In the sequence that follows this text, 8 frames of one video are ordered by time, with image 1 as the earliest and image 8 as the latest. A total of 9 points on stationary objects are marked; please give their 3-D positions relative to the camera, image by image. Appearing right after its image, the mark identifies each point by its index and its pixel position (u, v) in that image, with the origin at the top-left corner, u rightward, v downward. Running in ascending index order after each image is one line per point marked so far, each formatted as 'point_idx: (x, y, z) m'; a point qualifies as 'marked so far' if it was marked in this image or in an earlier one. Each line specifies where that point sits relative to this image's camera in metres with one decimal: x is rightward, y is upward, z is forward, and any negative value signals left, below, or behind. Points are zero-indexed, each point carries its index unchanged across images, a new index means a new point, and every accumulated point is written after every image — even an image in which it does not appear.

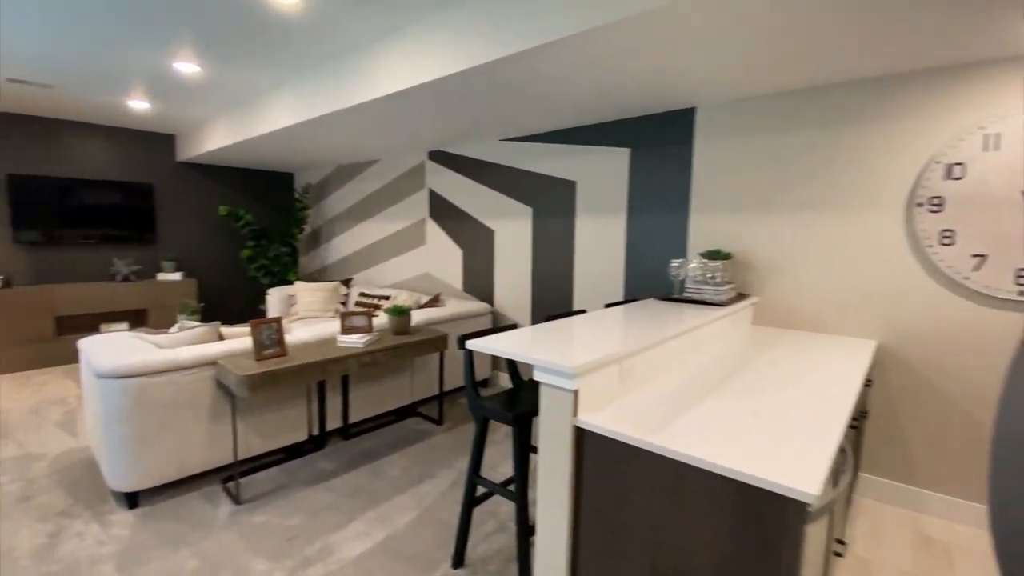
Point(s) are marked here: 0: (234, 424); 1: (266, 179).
0: (-1.6, -0.8, +2.7) m
1: (-3.4, +1.5, +6.6) m
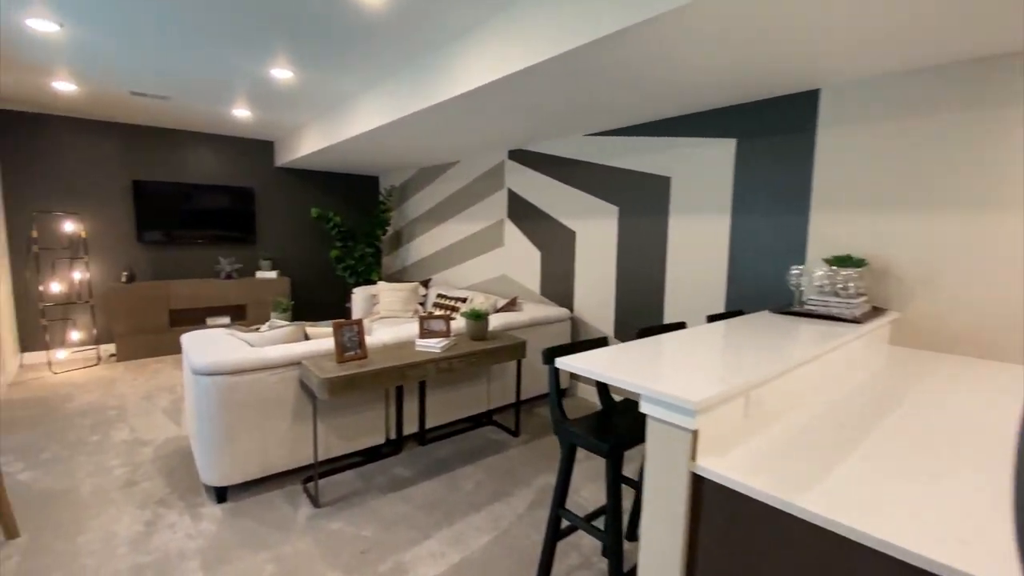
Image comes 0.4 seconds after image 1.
0: (-1.1, -0.8, +2.7) m
1: (-2.3, +1.5, +6.8) m
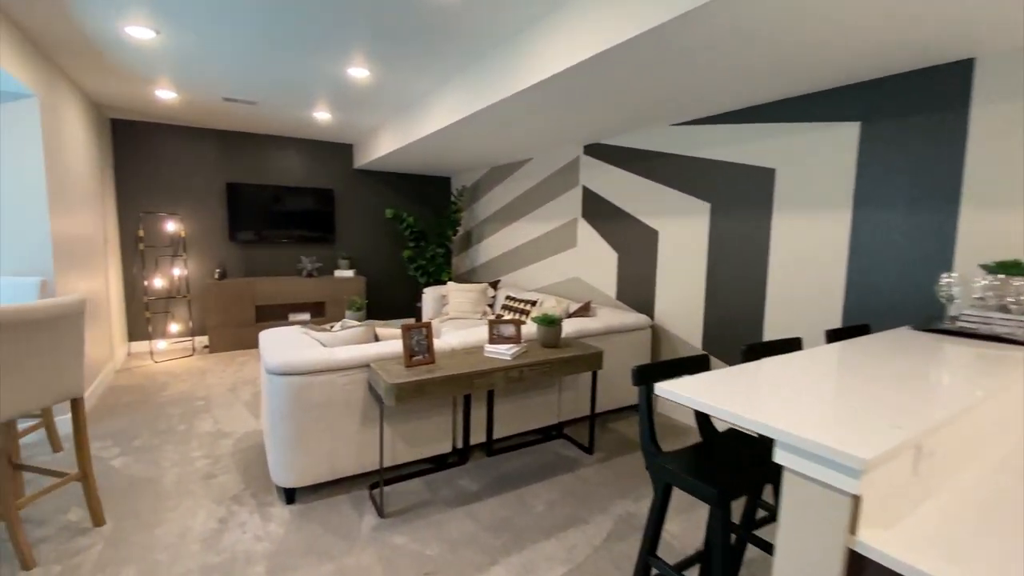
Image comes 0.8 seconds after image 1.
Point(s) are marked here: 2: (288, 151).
0: (-0.7, -0.8, +2.6) m
1: (-1.3, +1.5, +6.9) m
2: (-2.8, +1.7, +5.9) m
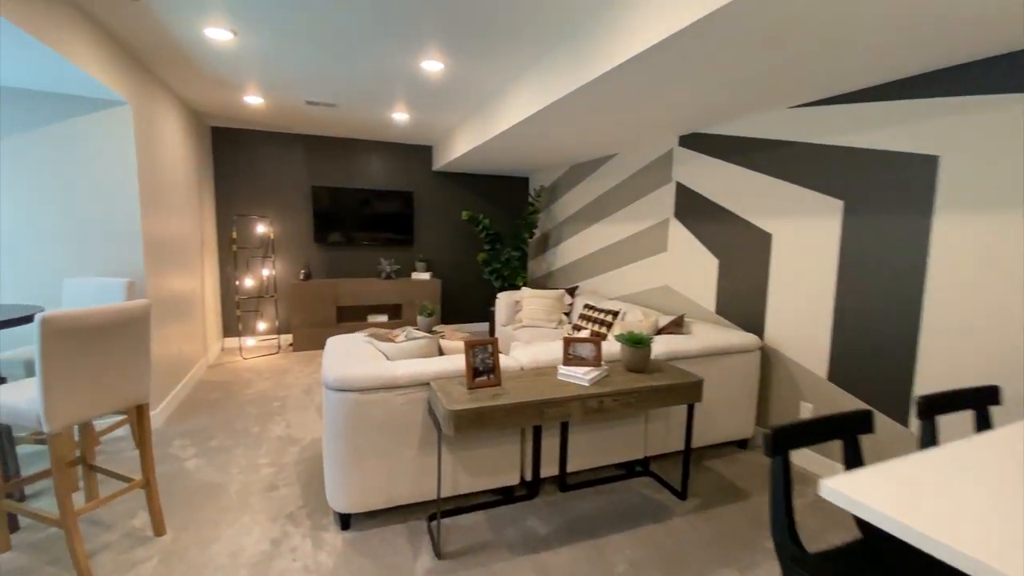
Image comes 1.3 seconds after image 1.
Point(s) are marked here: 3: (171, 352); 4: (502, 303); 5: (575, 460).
0: (-0.3, -0.8, +2.3) m
1: (-0.1, +1.5, +6.6) m
2: (-1.8, +1.7, +6.0) m
3: (-2.7, -0.5, +3.9) m
4: (-0.1, -0.2, +5.1) m
5: (+0.3, -1.0, +2.6) m
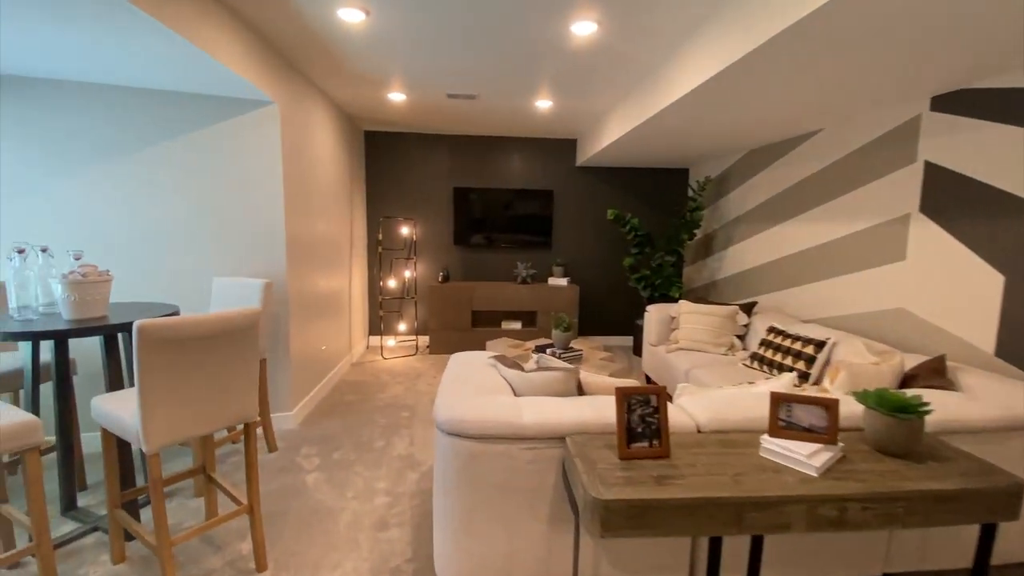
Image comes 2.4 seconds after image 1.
0: (+0.2, -0.9, +1.7) m
1: (+1.8, +1.3, +5.8) m
2: (0.0, +1.6, +5.6) m
3: (-1.6, -0.5, +3.9) m
4: (+1.3, -0.3, +4.3) m
5: (+1.0, -1.1, +1.8) m
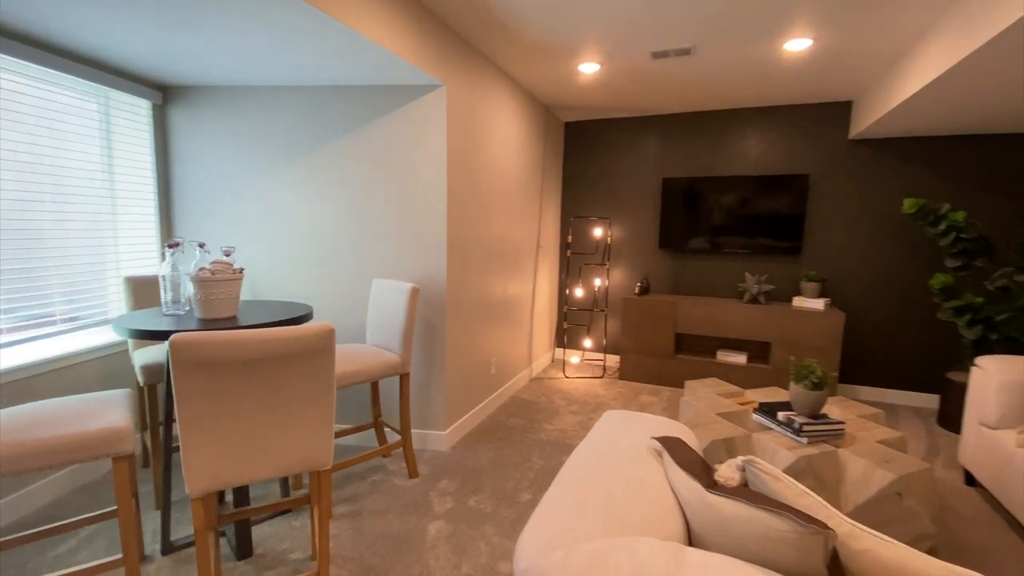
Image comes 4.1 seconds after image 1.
0: (+0.5, -1.0, +0.7) m
1: (+3.8, +1.1, +3.6) m
2: (+2.1, +1.5, +4.3) m
3: (-0.2, -0.6, +3.5) m
4: (+2.5, -0.5, +2.5) m
5: (+1.1, -1.2, +0.4) m
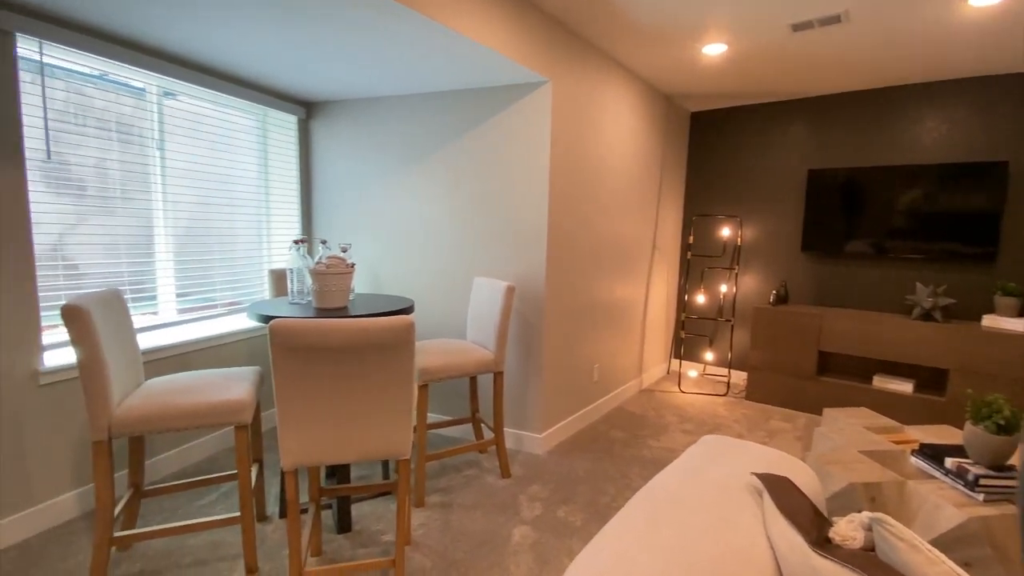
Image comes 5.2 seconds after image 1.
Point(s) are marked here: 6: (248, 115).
0: (+0.4, -1.0, +0.5) m
1: (+4.5, +0.9, +2.4) m
2: (+3.1, +1.4, +3.5) m
3: (+0.6, -0.6, +3.4) m
4: (+2.9, -0.6, +1.7) m
5: (+1.0, -1.2, +0.1) m
6: (-1.7, +1.1, +3.0) m
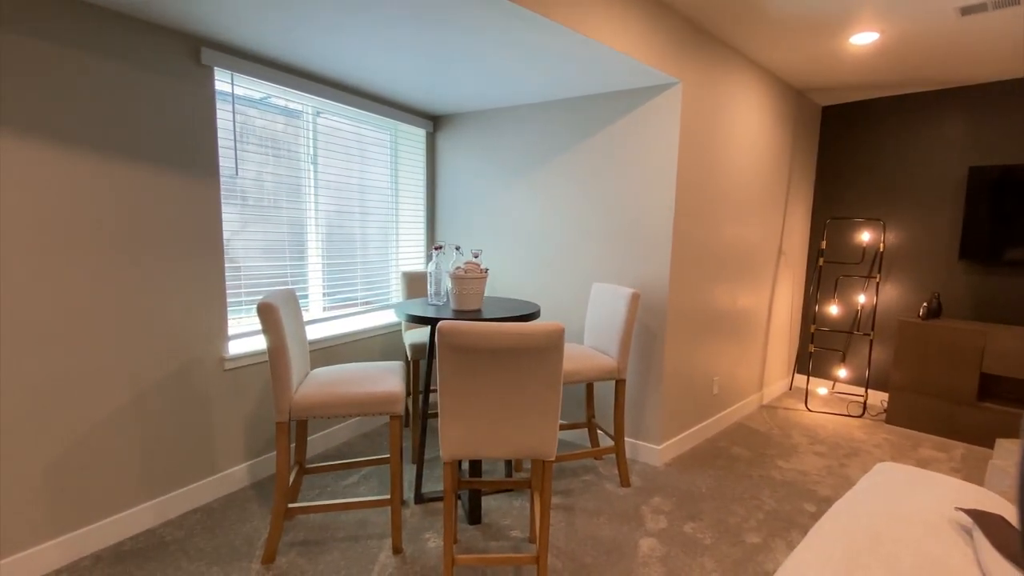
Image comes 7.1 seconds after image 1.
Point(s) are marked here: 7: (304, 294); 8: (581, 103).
0: (+0.7, -1.1, +0.4) m
1: (+5.1, +0.8, +1.6) m
2: (+3.9, +1.3, +2.9) m
3: (+1.4, -0.6, +3.2) m
4: (+3.4, -0.7, +1.2) m
5: (+1.2, -1.3, -0.1) m
6: (-0.9, +1.1, +3.3) m
7: (-1.3, 0.0, +2.9) m
8: (+0.4, +1.1, +2.9) m
